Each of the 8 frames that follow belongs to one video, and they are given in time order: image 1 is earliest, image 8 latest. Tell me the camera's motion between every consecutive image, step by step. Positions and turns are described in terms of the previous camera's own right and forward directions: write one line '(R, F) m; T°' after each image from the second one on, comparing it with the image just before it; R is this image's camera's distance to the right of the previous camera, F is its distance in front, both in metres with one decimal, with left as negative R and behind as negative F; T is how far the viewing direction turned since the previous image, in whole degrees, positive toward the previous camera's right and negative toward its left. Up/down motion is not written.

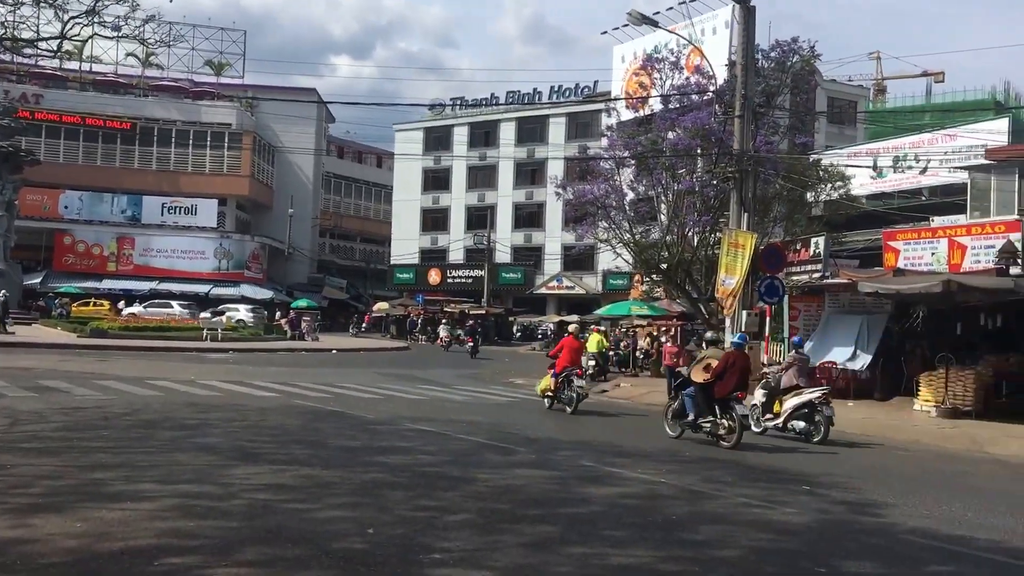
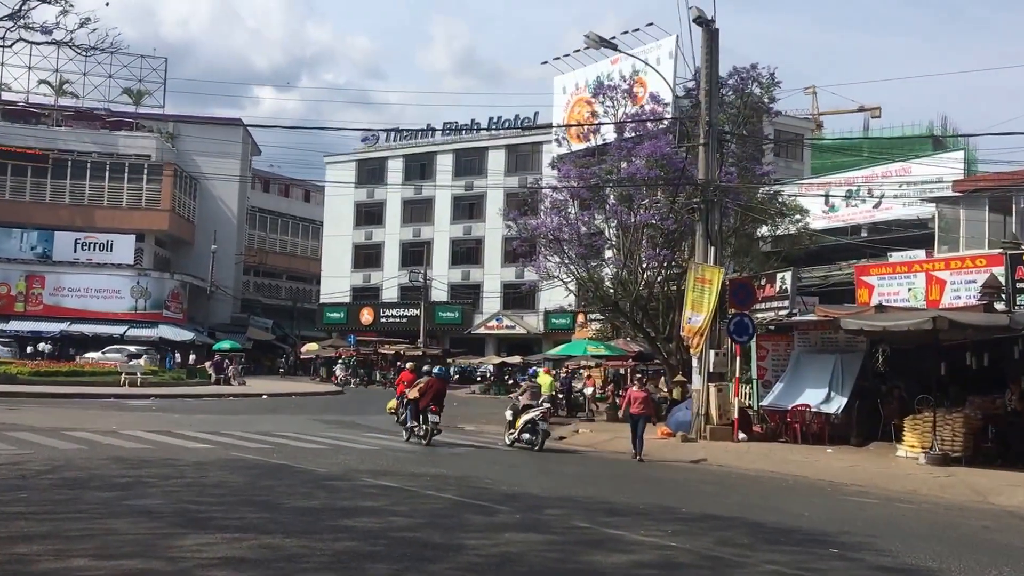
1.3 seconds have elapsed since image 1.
(-0.6, +1.4) m; +4°
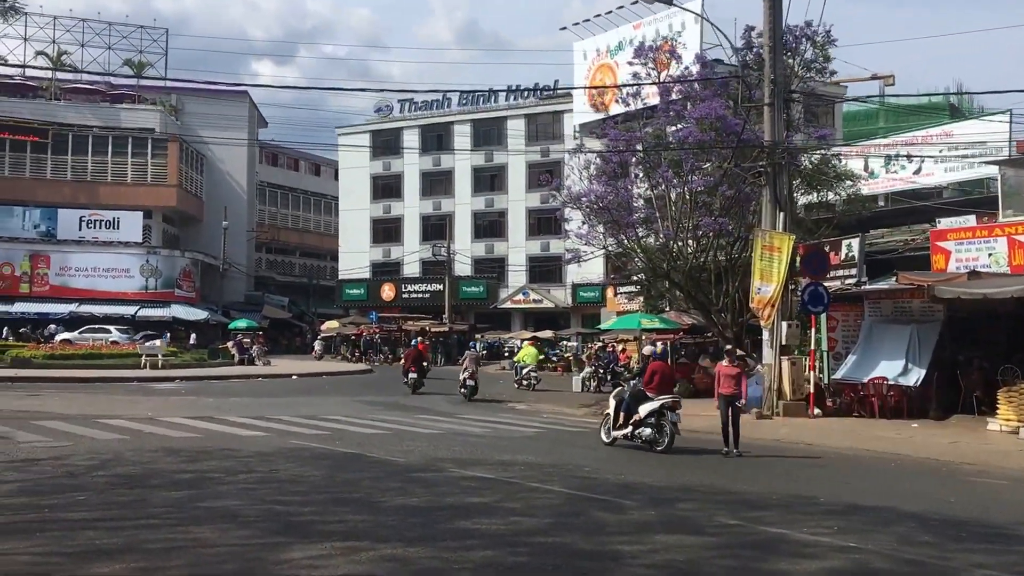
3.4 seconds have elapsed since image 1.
(-1.1, +1.4) m; 0°
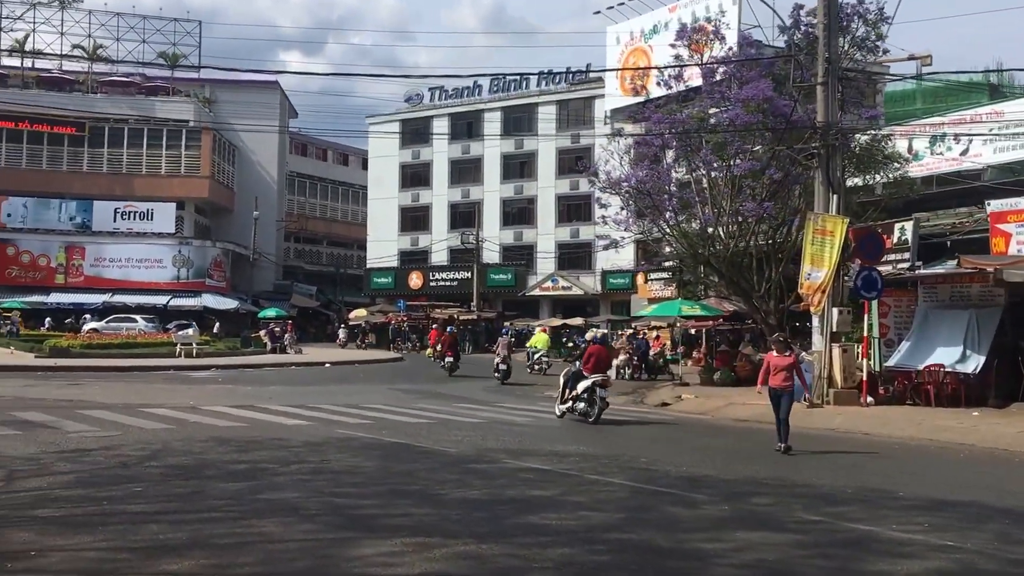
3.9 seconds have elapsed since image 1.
(-0.4, +0.4) m; -1°
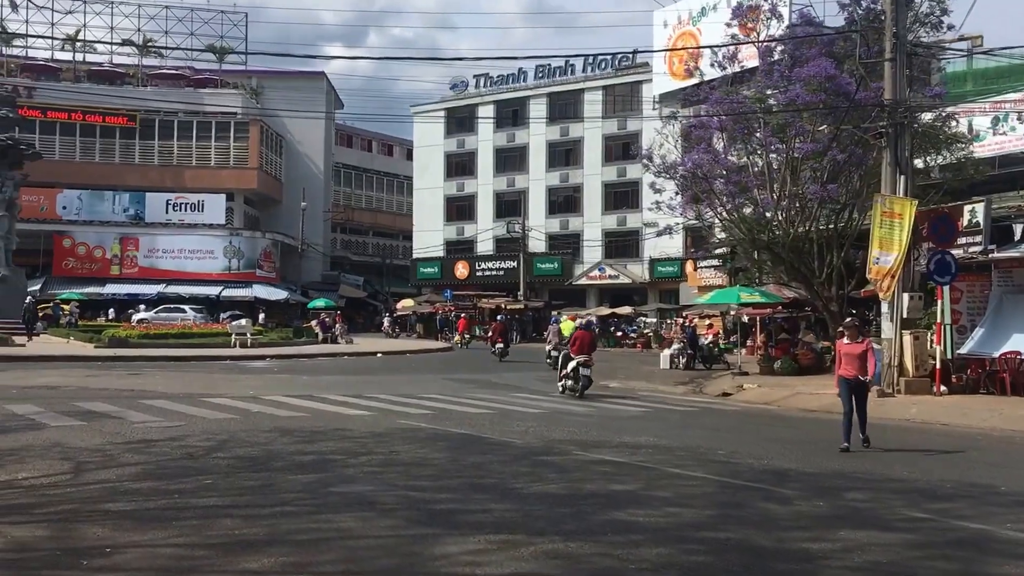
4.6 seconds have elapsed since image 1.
(-0.3, +0.4) m; -2°
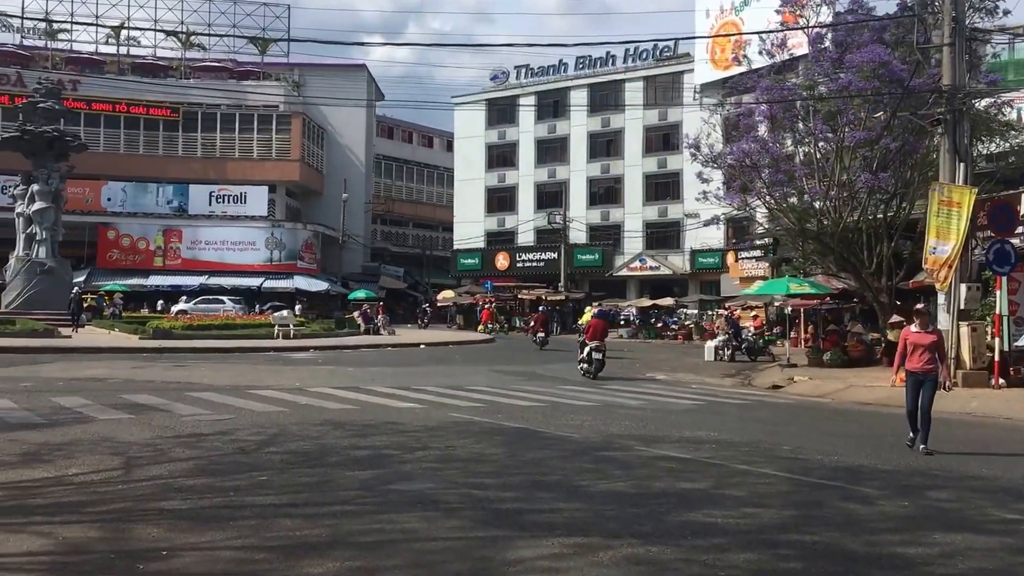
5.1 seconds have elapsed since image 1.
(-0.2, +0.4) m; -2°
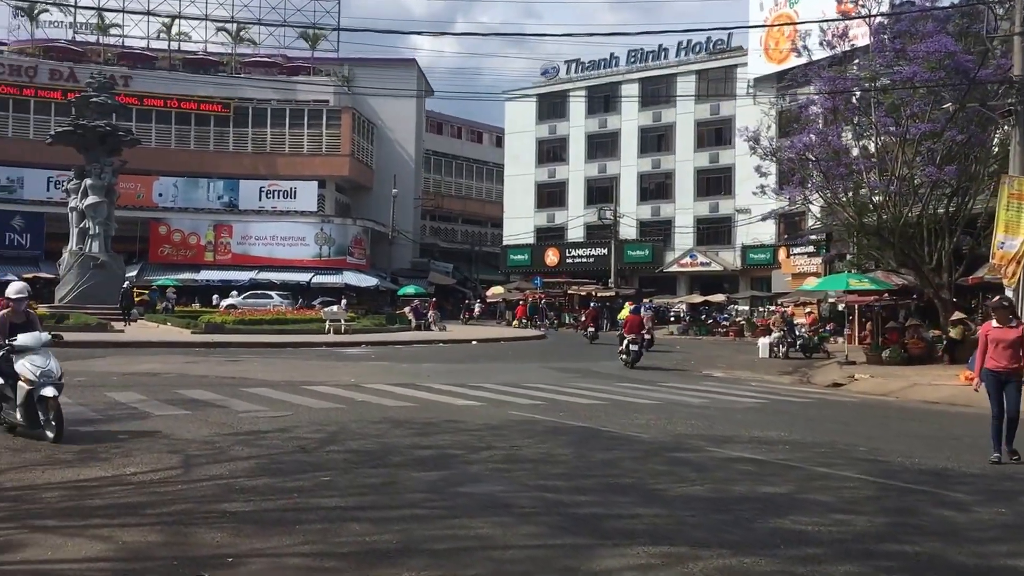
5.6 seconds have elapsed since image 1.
(-0.2, +0.4) m; -2°
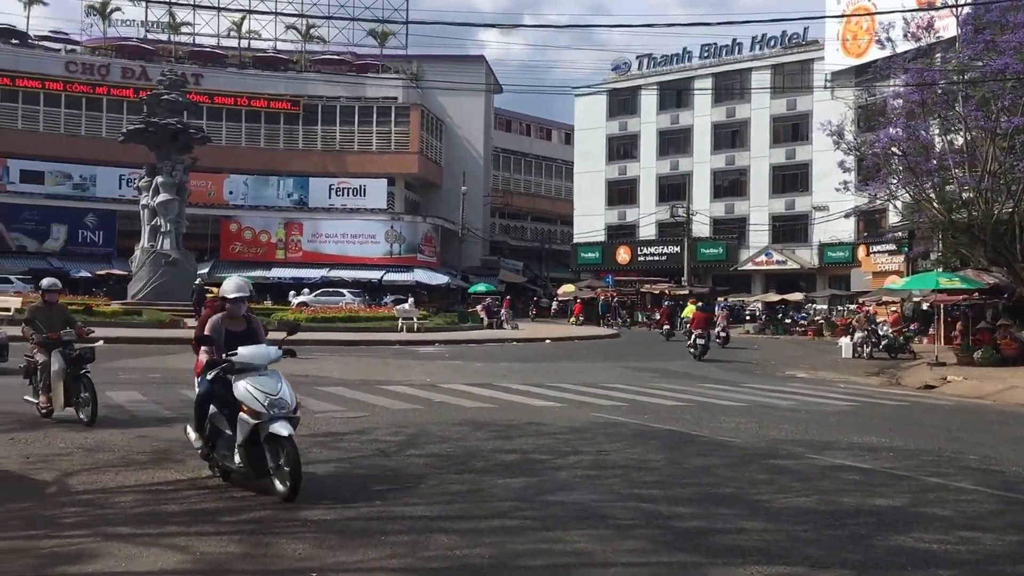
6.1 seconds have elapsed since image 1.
(-0.2, +0.4) m; -3°
